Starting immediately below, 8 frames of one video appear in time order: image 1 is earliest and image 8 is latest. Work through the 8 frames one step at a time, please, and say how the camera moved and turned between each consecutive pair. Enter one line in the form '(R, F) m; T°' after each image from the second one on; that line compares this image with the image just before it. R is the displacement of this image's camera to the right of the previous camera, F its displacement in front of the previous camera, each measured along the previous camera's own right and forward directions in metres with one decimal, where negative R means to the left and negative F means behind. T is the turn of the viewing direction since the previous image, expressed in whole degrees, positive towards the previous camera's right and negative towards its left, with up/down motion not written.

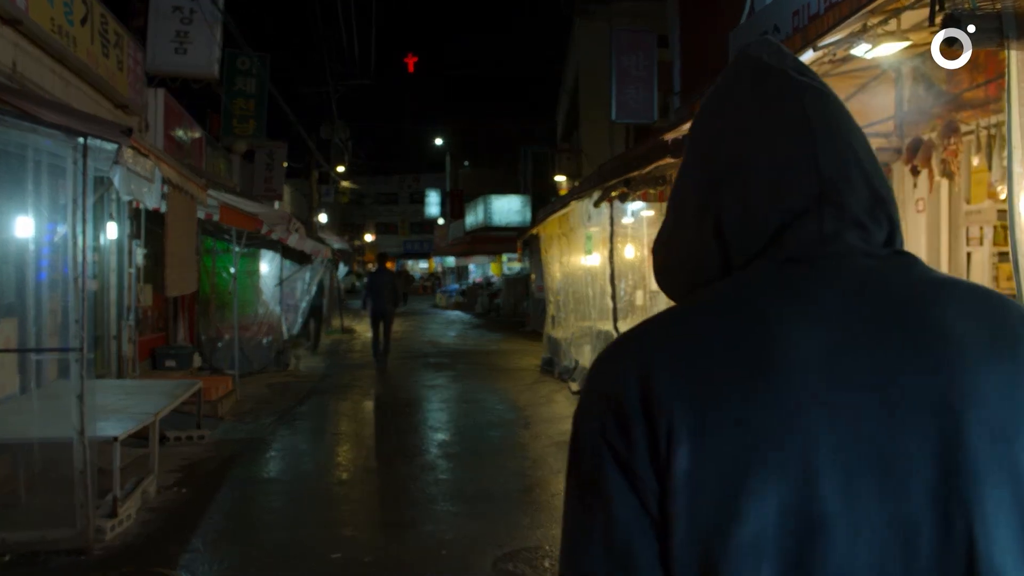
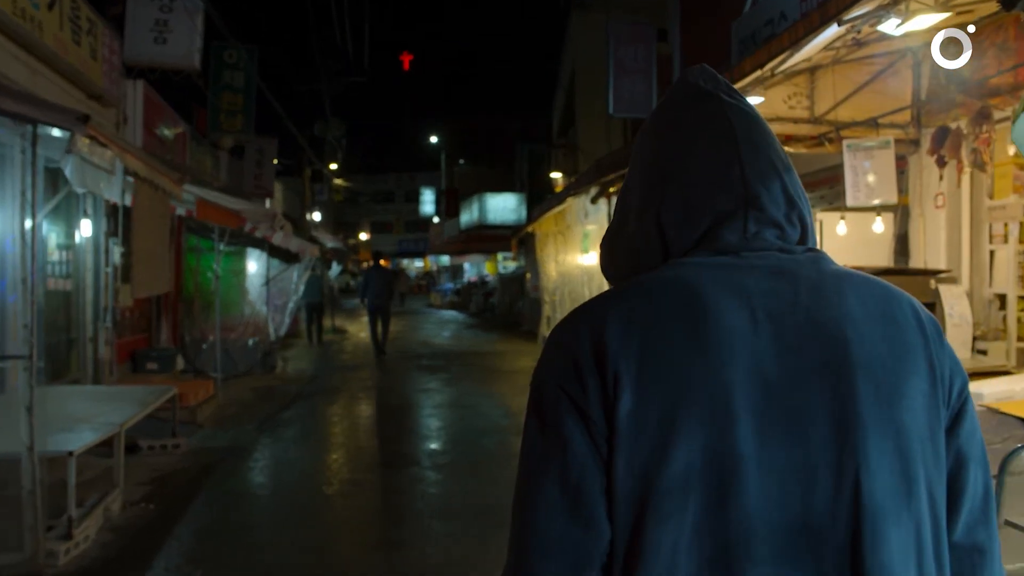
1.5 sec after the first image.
(0.0, +0.4) m; 0°
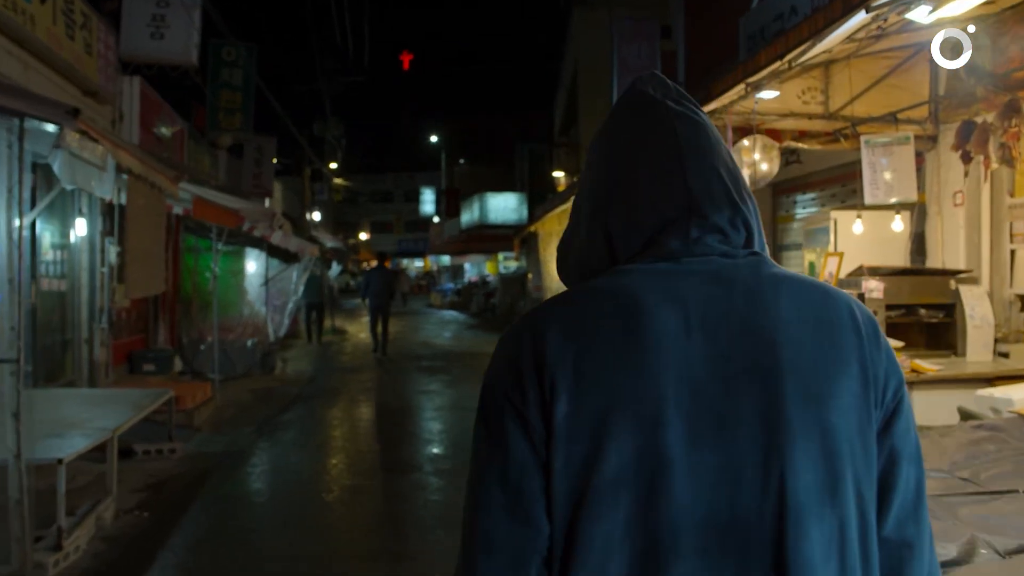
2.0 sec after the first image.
(-0.1, +0.2) m; 0°
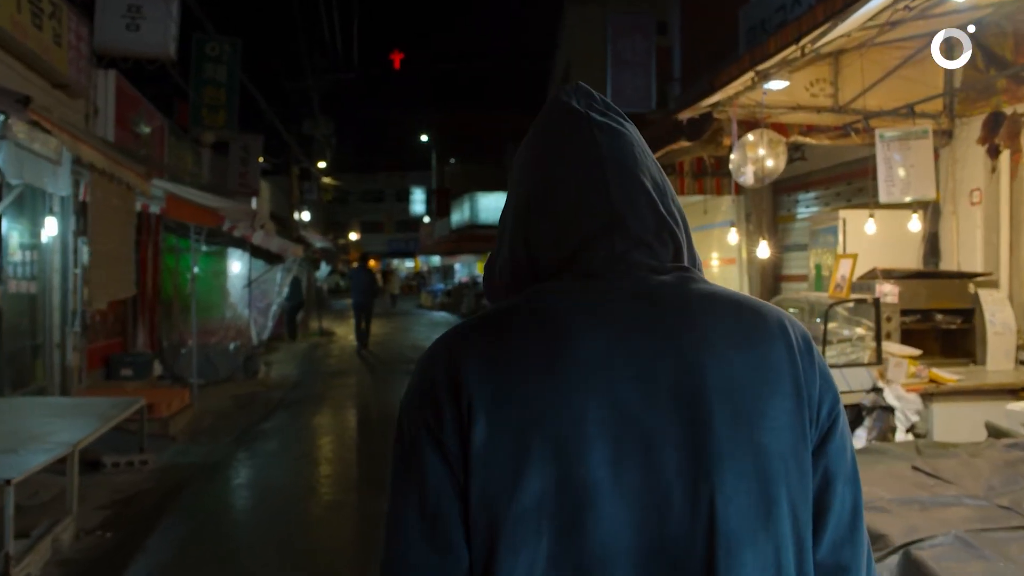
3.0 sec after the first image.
(0.0, +0.4) m; +1°
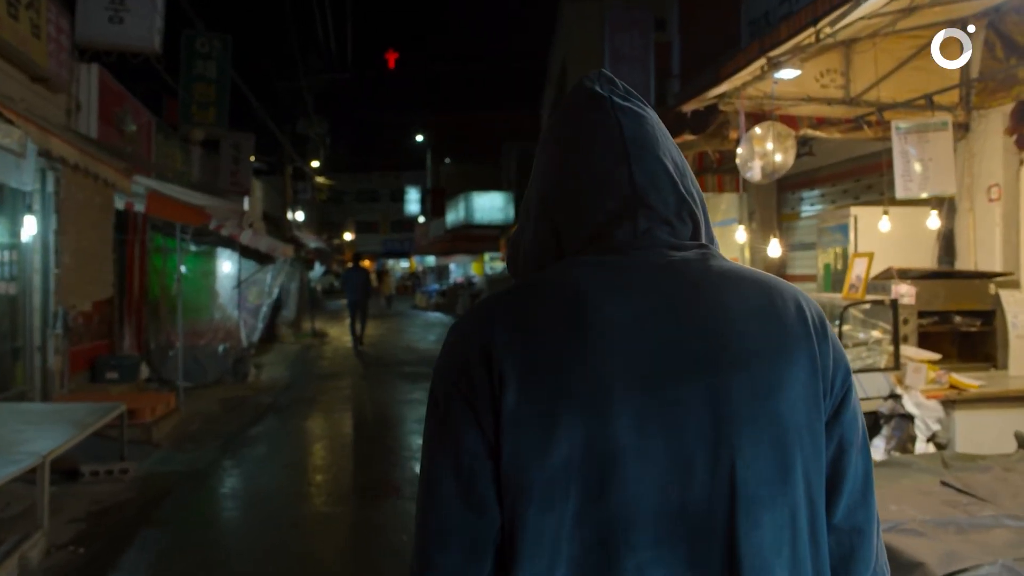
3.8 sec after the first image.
(0.0, +0.3) m; 0°
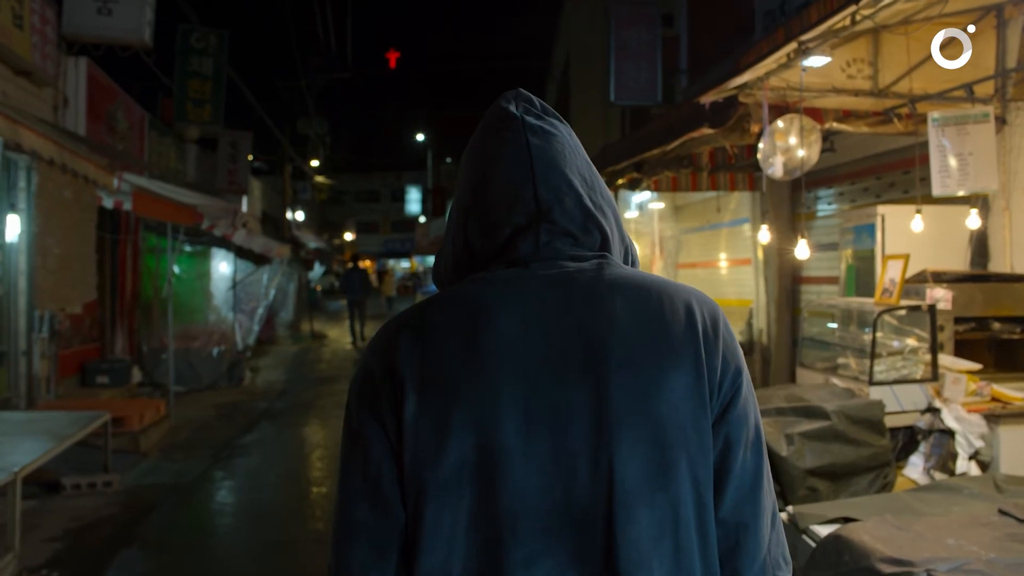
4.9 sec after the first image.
(0.0, +0.4) m; 0°
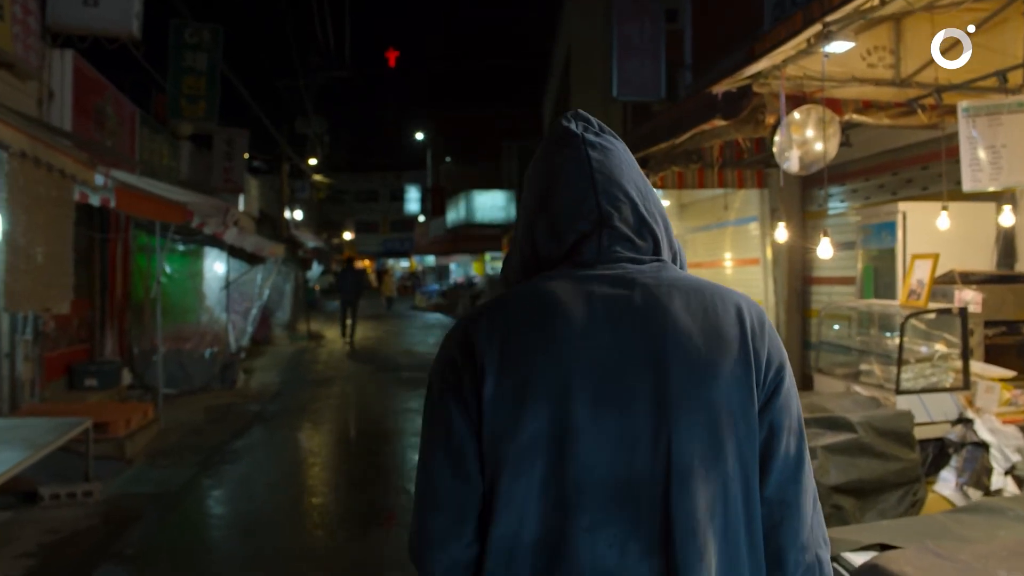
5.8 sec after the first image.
(0.0, +0.3) m; 0°
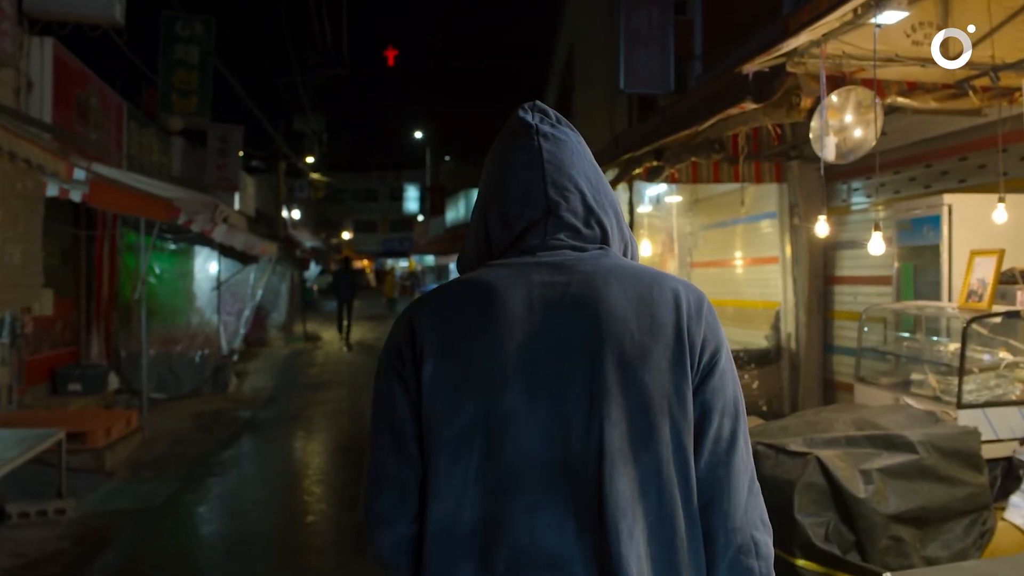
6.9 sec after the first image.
(-0.1, +0.5) m; 0°
